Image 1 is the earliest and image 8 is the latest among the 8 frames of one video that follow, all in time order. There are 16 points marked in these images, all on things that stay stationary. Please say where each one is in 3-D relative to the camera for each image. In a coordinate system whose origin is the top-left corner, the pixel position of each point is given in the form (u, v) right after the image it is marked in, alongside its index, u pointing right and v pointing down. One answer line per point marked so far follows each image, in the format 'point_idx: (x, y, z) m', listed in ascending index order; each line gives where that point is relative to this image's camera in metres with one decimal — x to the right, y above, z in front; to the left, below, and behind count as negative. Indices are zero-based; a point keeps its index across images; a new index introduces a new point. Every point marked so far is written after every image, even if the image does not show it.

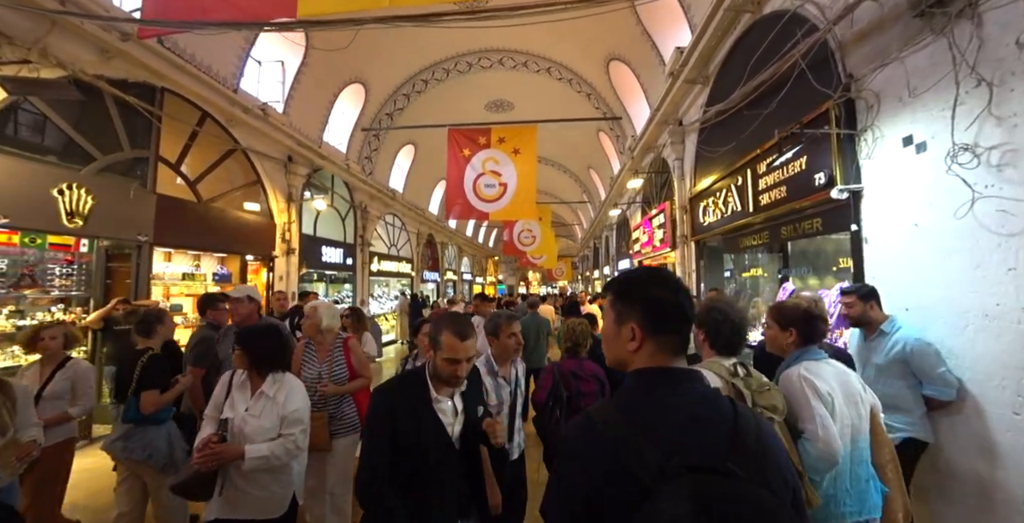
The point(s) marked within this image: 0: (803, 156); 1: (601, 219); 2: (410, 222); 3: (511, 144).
0: (+2.2, +0.8, +3.3) m
1: (+3.3, +1.6, +16.5) m
2: (-3.5, +1.3, +15.5) m
3: (0.0, +2.6, +10.1) m
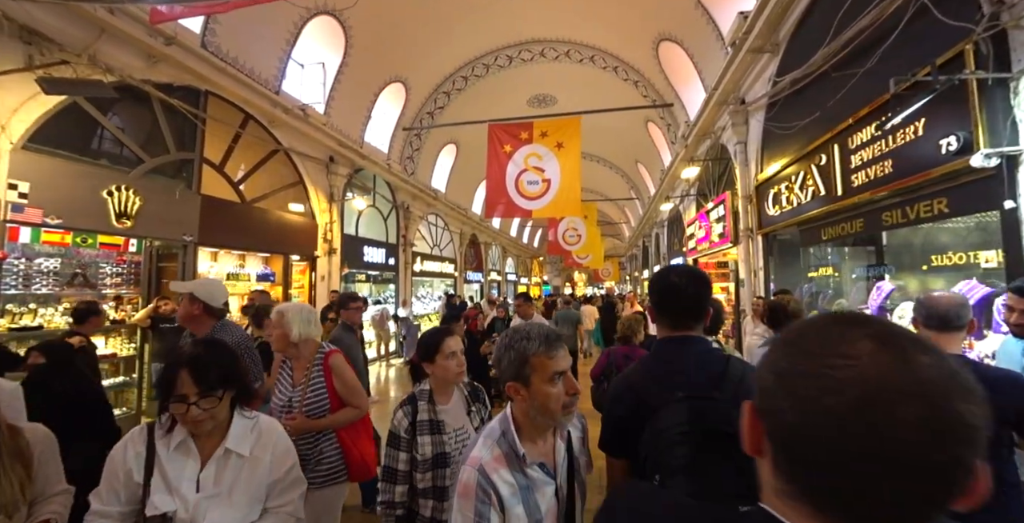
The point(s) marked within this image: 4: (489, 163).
0: (+2.4, +0.8, +2.6) m
1: (+4.9, +1.6, +15.6) m
2: (-2.0, +1.3, +15.4) m
3: (+0.9, +2.7, +9.7) m
4: (-0.5, +2.2, +9.9) m
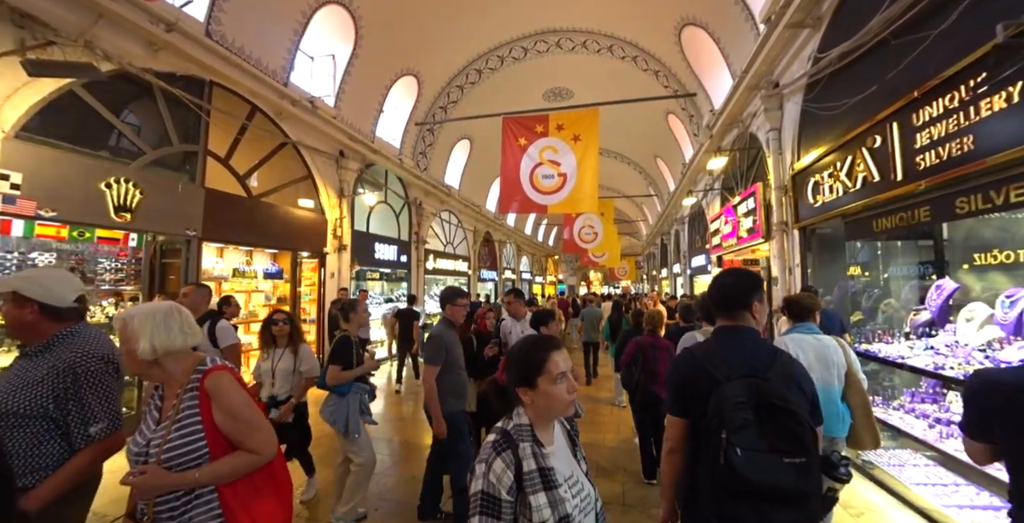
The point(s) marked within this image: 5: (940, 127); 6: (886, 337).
0: (+2.5, +0.9, +2.2) m
1: (+5.4, +1.7, +15.1) m
2: (-1.5, +1.4, +15.1) m
3: (+1.2, +2.7, +9.3) m
4: (-0.2, +2.2, +9.6) m
5: (+2.7, +0.8, +2.8) m
6: (+3.6, -0.7, +4.2) m
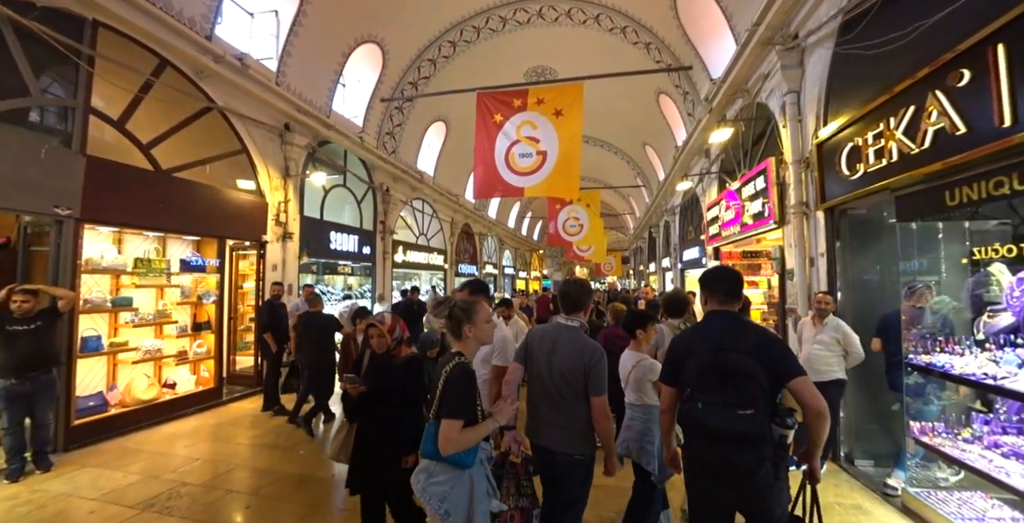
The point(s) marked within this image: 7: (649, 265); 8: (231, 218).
0: (+2.2, +0.9, +1.2) m
1: (+4.7, +1.9, +14.2) m
2: (-2.2, +1.6, +14.0) m
3: (+0.7, +2.9, +8.2) m
4: (-0.7, +2.4, +8.5) m
5: (+2.4, +0.9, +1.8) m
6: (+3.2, -0.6, +3.3) m
7: (+6.0, -0.1, +19.5) m
8: (-3.8, +0.6, +6.1) m
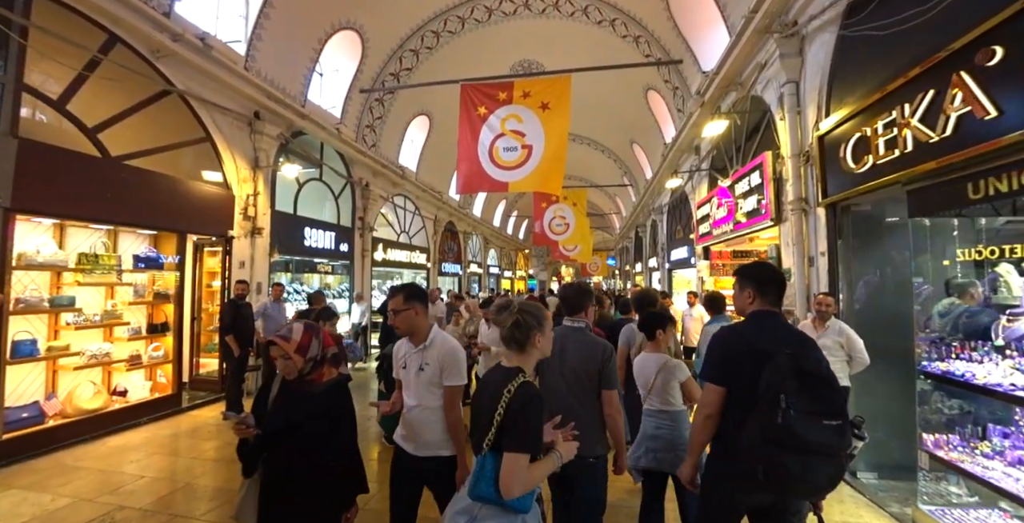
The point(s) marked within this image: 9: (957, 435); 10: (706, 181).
0: (+2.2, +1.0, +0.9) m
1: (+4.2, +1.9, +14.0) m
2: (-2.6, +1.7, +13.6) m
3: (+0.5, +2.9, +7.9) m
4: (-1.0, +2.4, +8.1) m
5: (+2.3, +0.9, +1.5) m
6: (+3.1, -0.6, +3.1) m
7: (+5.3, -0.1, +19.4) m
8: (-4.0, +0.6, +5.6) m
9: (+3.1, -1.2, +3.1) m
10: (+3.4, +1.4, +7.8) m
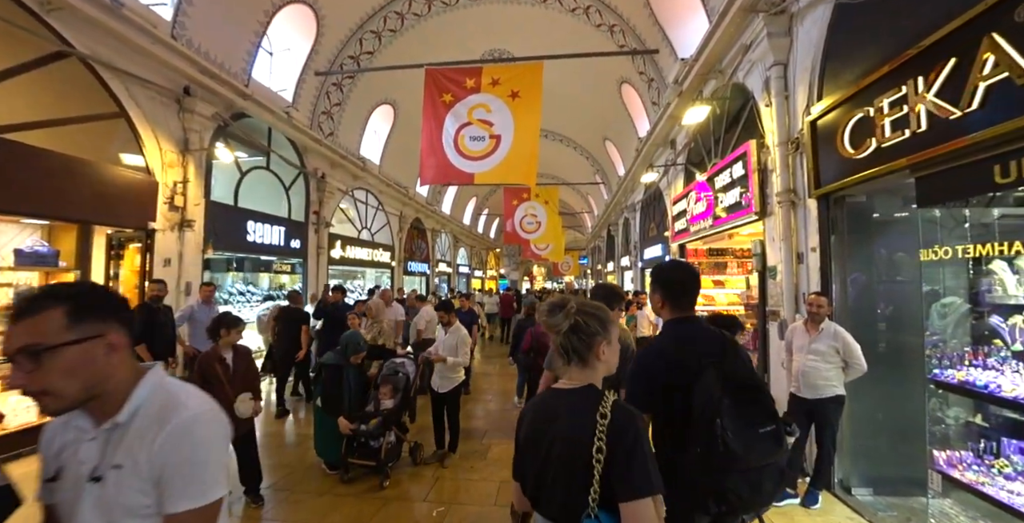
0: (+2.0, +1.0, +0.6) m
1: (+3.3, +1.9, +13.8) m
2: (-3.5, +1.7, +12.9) m
3: (-0.1, +2.9, +7.4) m
4: (-1.5, +2.5, +7.6) m
5: (+2.1, +1.0, +1.2) m
6: (+2.8, -0.6, +2.8) m
7: (+4.1, -0.1, +19.2) m
8: (-4.4, +0.7, +4.9) m
9: (+2.8, -1.2, +2.8) m
10: (+2.9, +1.4, +7.5) m
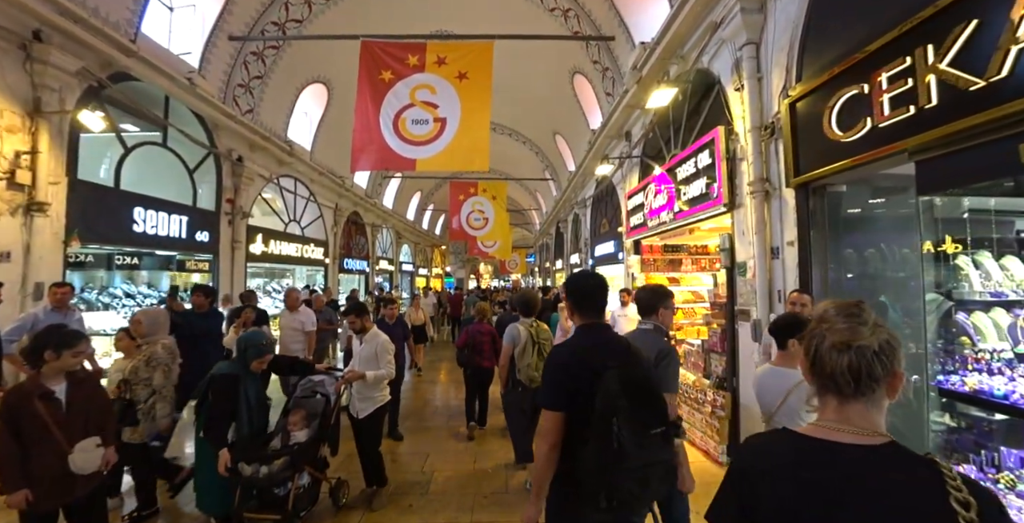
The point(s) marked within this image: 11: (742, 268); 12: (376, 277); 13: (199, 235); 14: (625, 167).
0: (+2.0, +1.0, +0.2) m
1: (+1.7, +2.0, +13.5) m
2: (-4.9, +1.8, +11.8) m
3: (-0.9, +3.0, +6.8) m
4: (-2.3, +2.5, +6.7) m
5: (+2.1, +1.0, +0.8) m
6: (+2.6, -0.5, +2.5) m
7: (+1.8, 0.0, +18.9) m
8: (-4.9, +0.7, +3.7) m
9: (+2.5, -1.1, +2.5) m
10: (+2.0, +1.5, +7.2) m
11: (+2.1, -0.1, +4.0) m
12: (-5.1, -0.6, +16.7) m
13: (-4.7, +0.4, +6.8) m
14: (+1.9, +1.6, +7.7) m
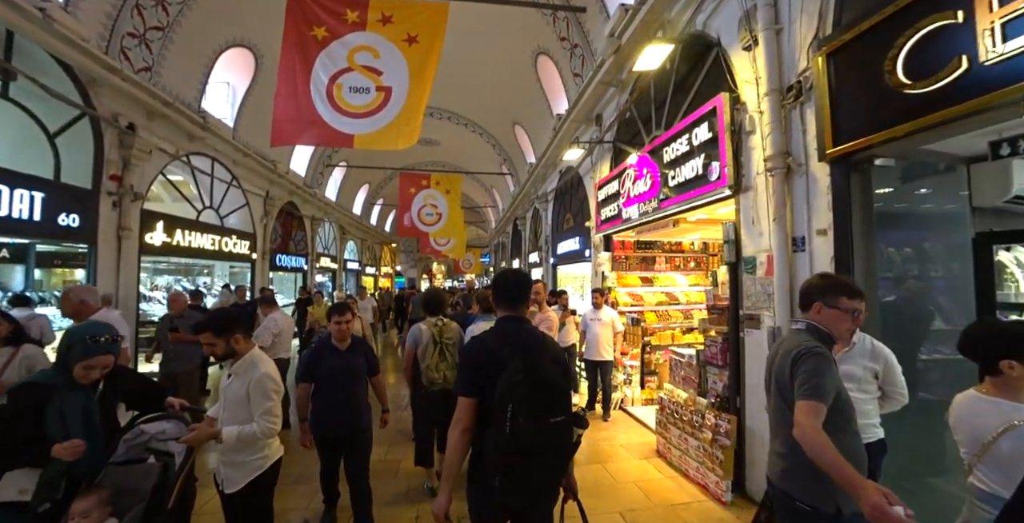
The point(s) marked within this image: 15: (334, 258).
0: (+2.1, +1.0, -0.5) m
1: (+0.5, +2.1, +12.7) m
2: (-6.0, +1.9, +10.3) m
3: (-1.4, +3.1, +5.8) m
4: (-2.8, +2.6, +5.6) m
5: (+2.1, +1.0, +0.1) m
6: (+2.4, -0.5, +1.9) m
7: (0.0, +0.1, +18.1) m
8: (-5.1, +0.8, +2.3) m
9: (+2.4, -1.1, +1.8) m
10: (+1.4, +1.5, +6.5) m
11: (+1.8, 0.0, +3.3) m
12: (-6.7, -0.5, +15.2) m
13: (-5.3, +0.5, +5.4) m
14: (+1.3, +1.7, +7.0) m
15: (-7.0, +0.2, +17.7) m
